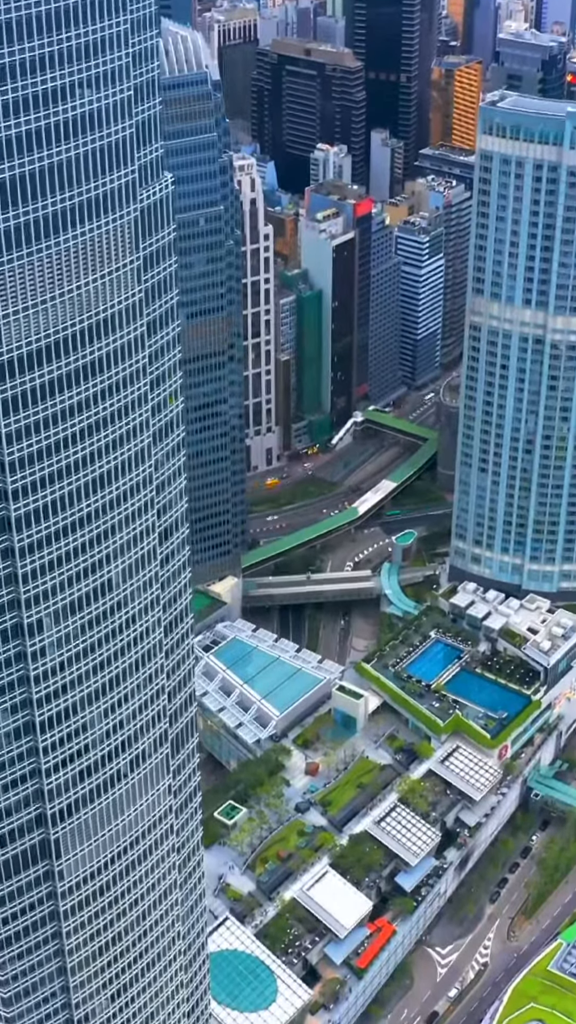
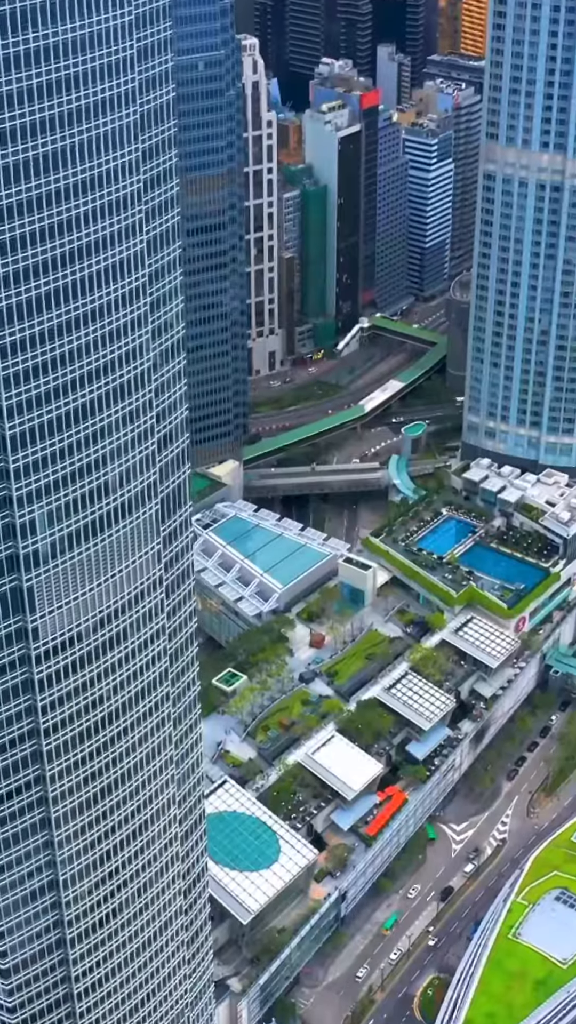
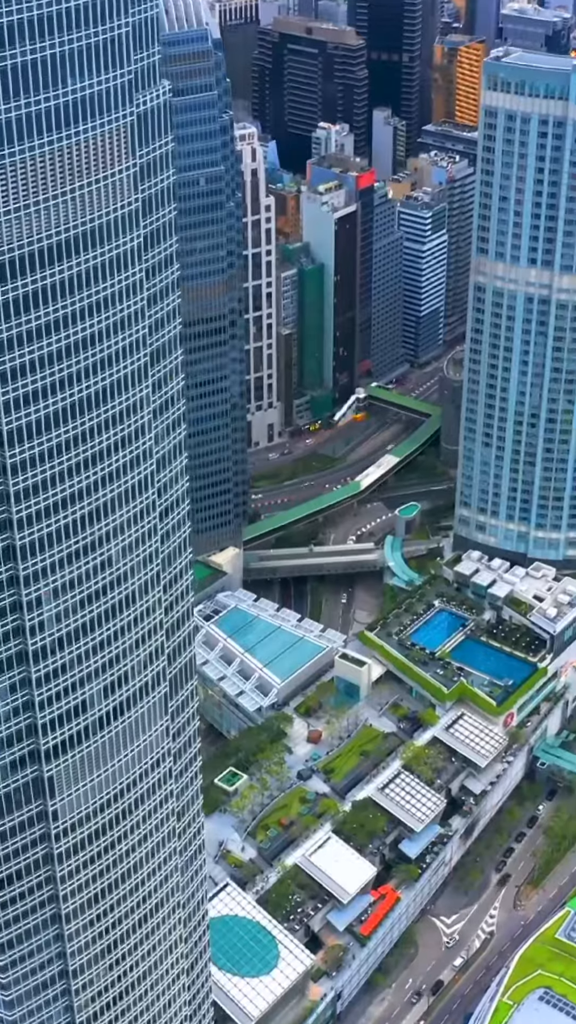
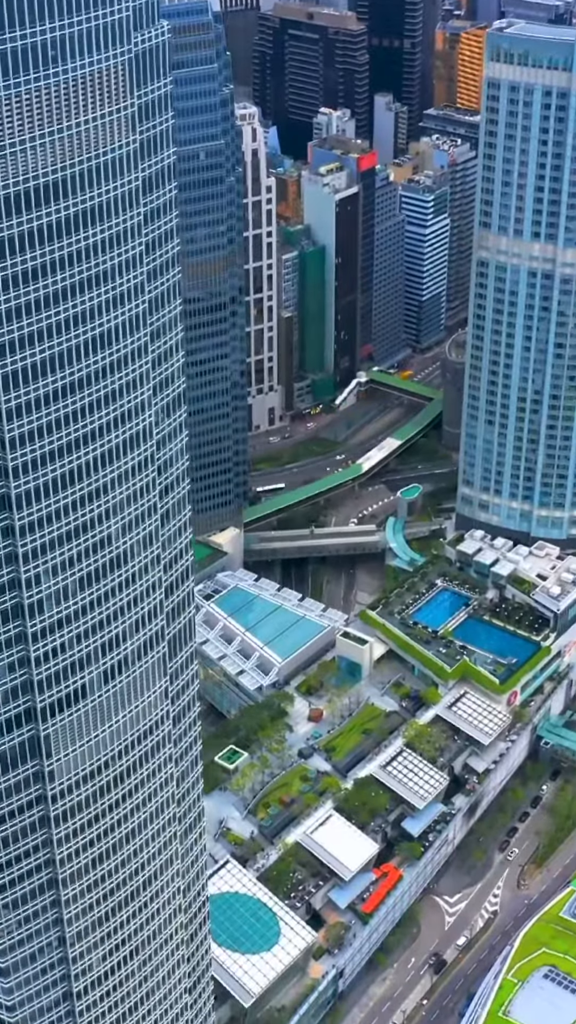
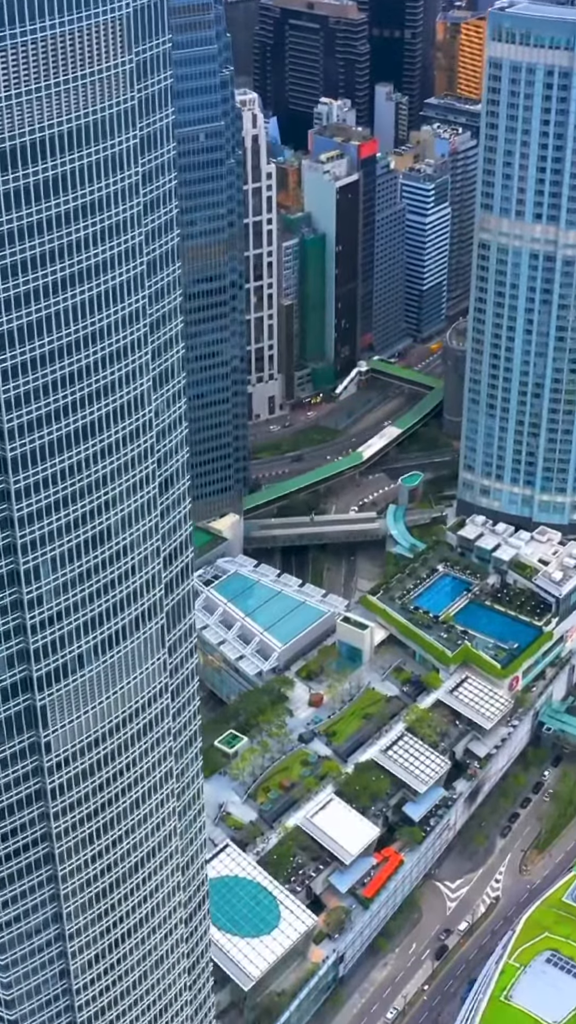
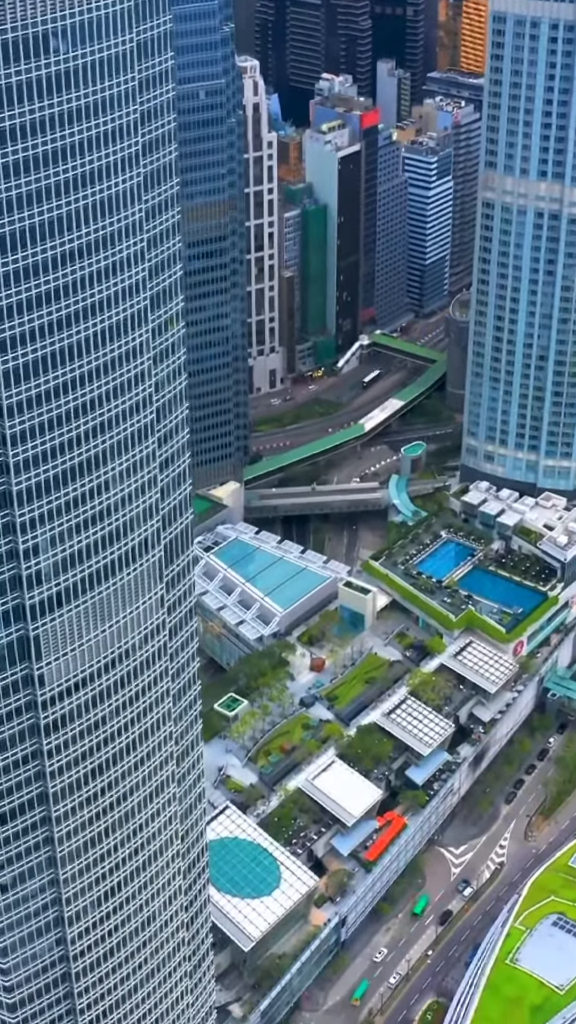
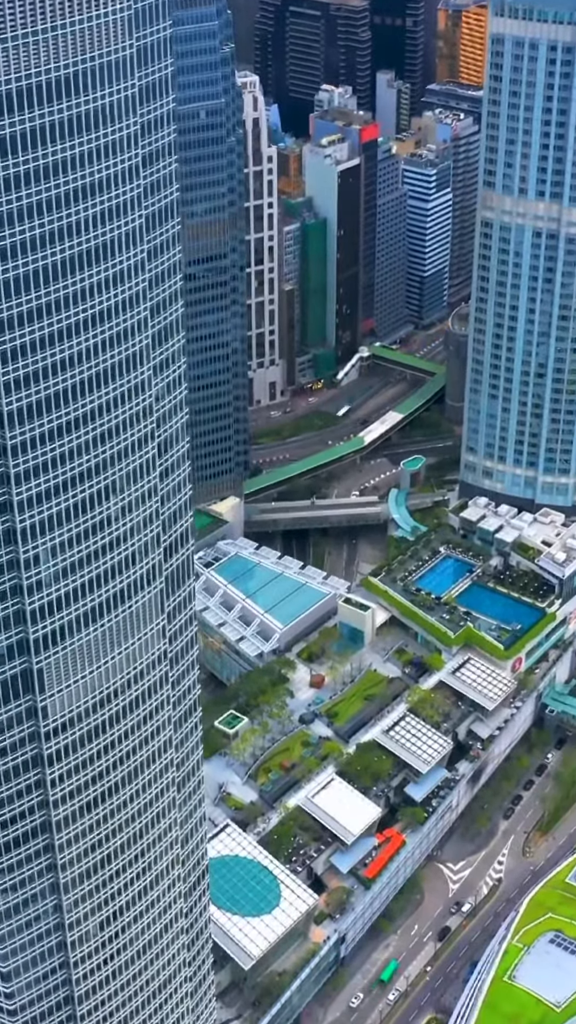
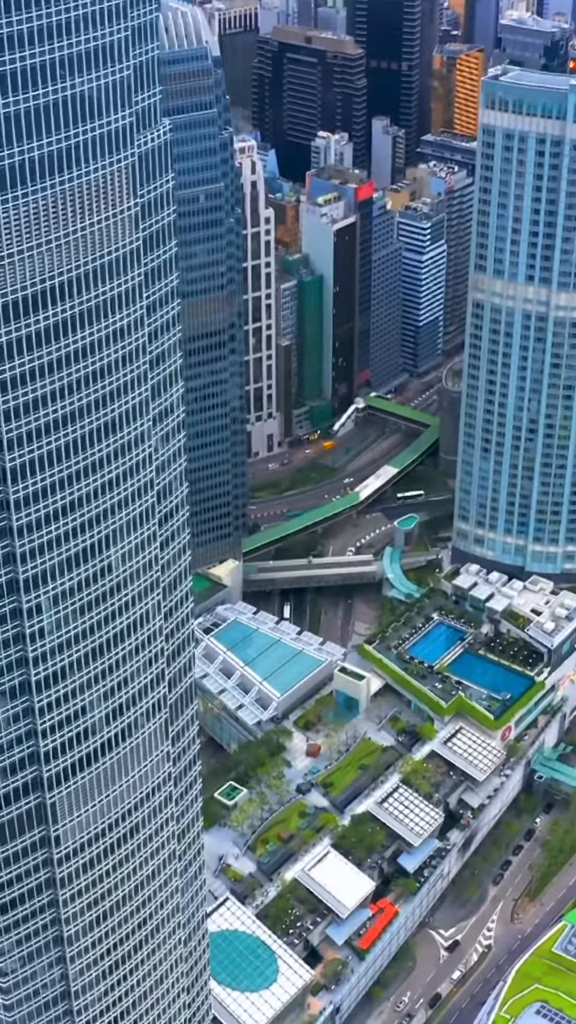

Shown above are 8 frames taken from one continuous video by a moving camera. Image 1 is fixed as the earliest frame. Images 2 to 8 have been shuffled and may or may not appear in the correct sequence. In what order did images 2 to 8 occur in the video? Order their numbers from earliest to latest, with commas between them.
8, 3, 4, 5, 7, 6, 2
